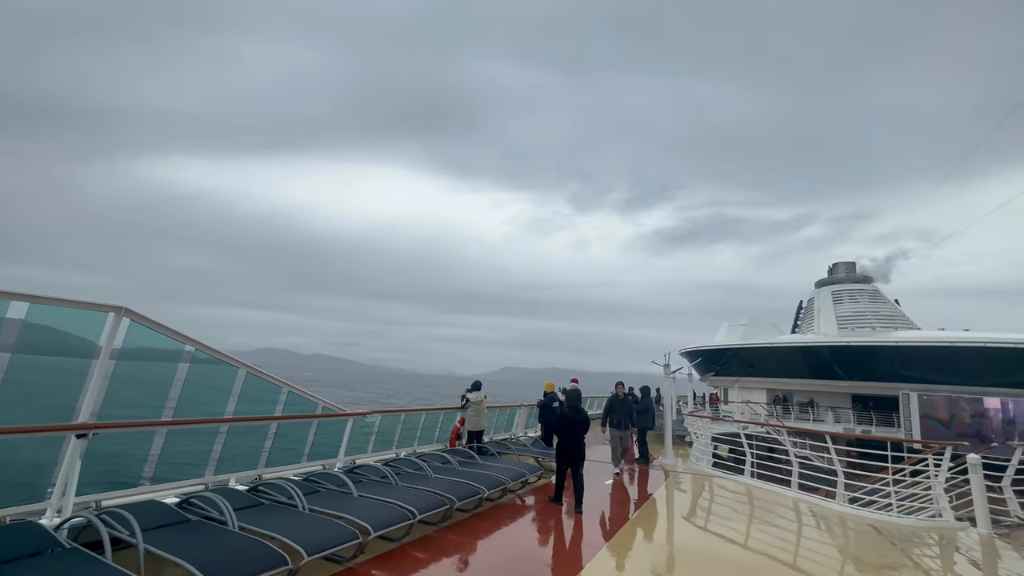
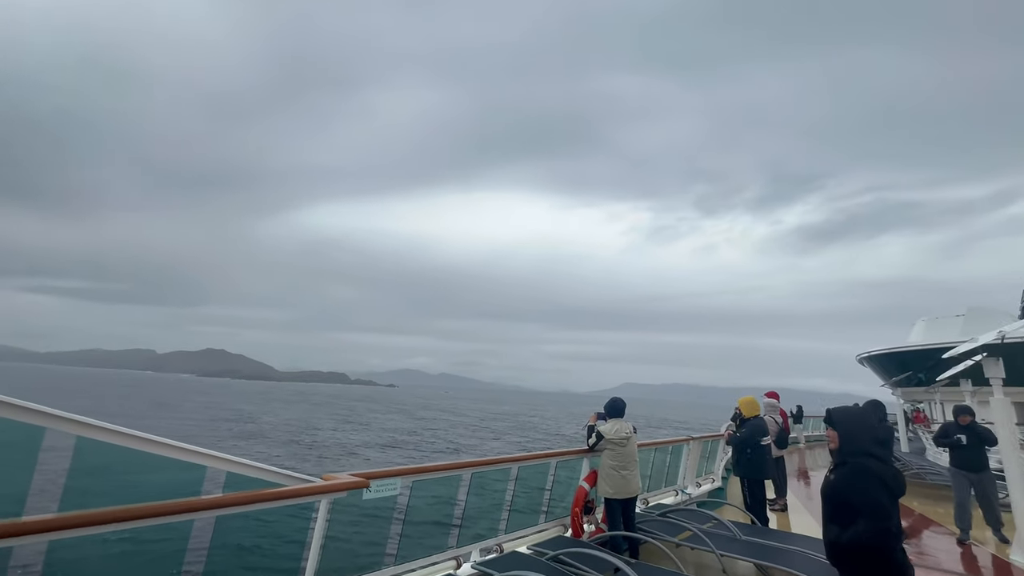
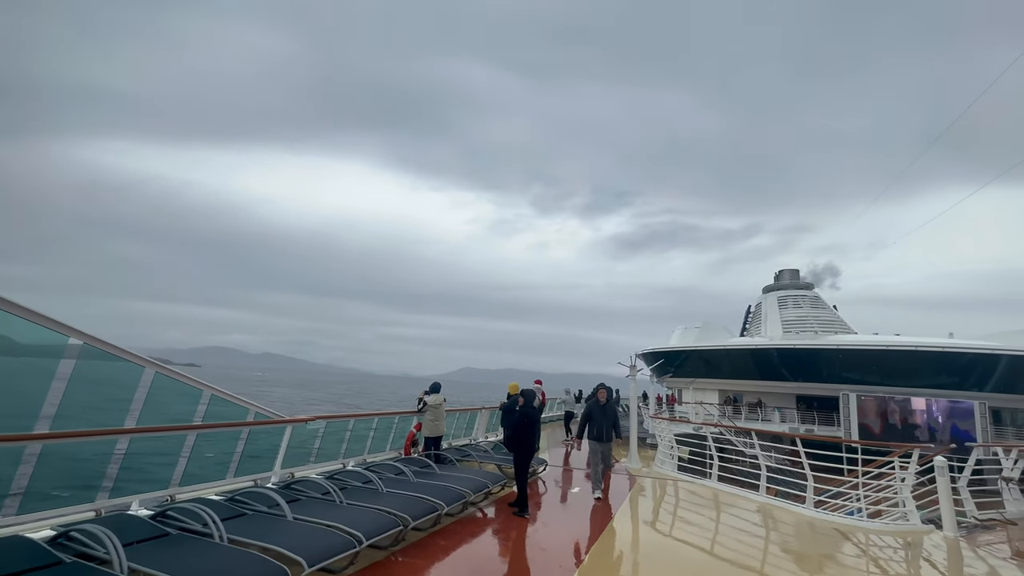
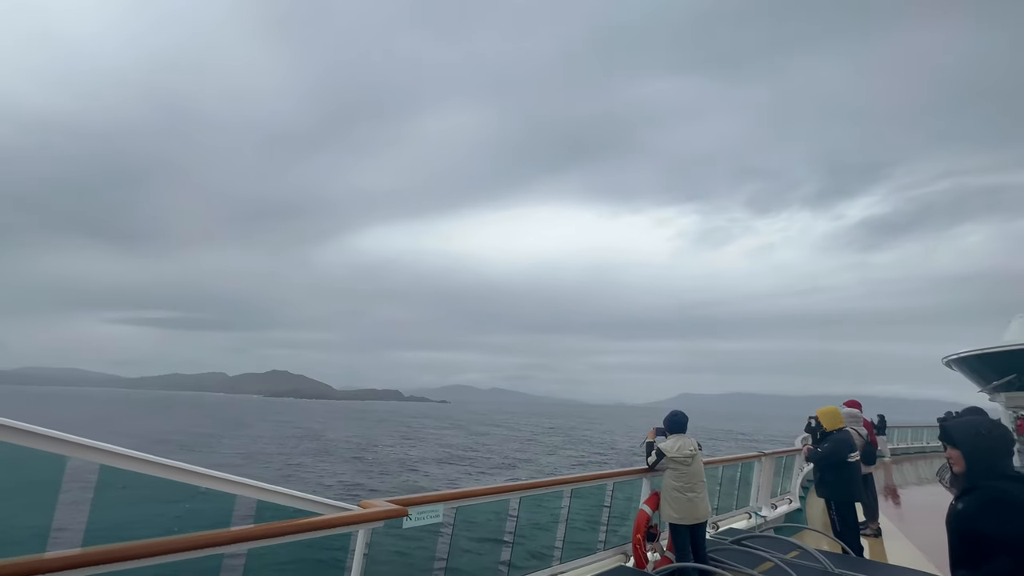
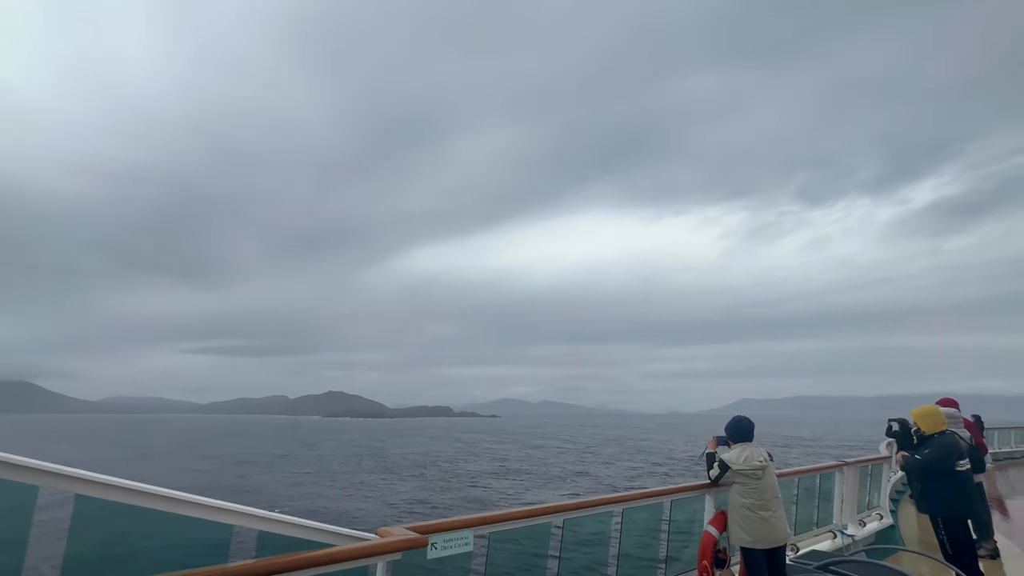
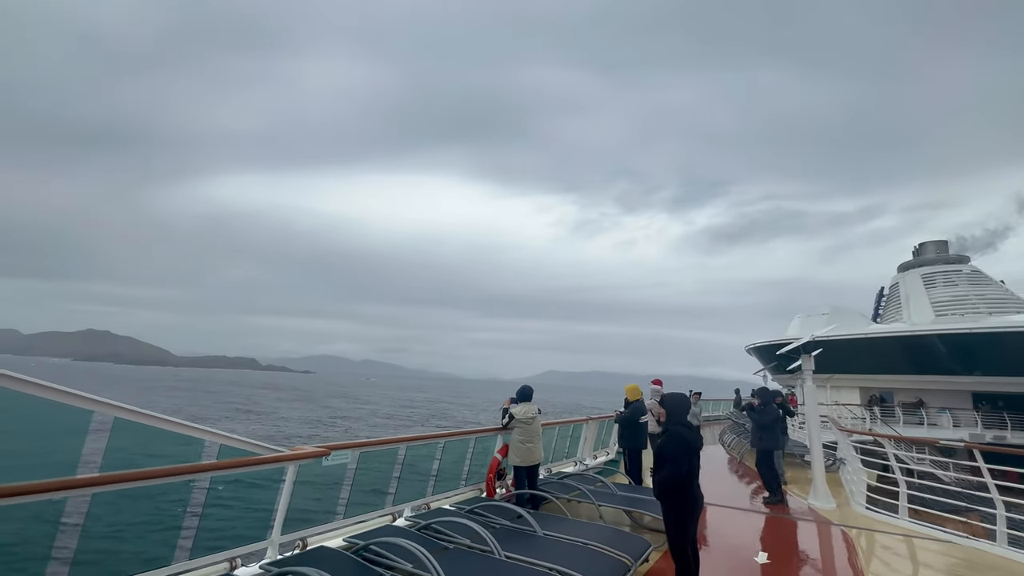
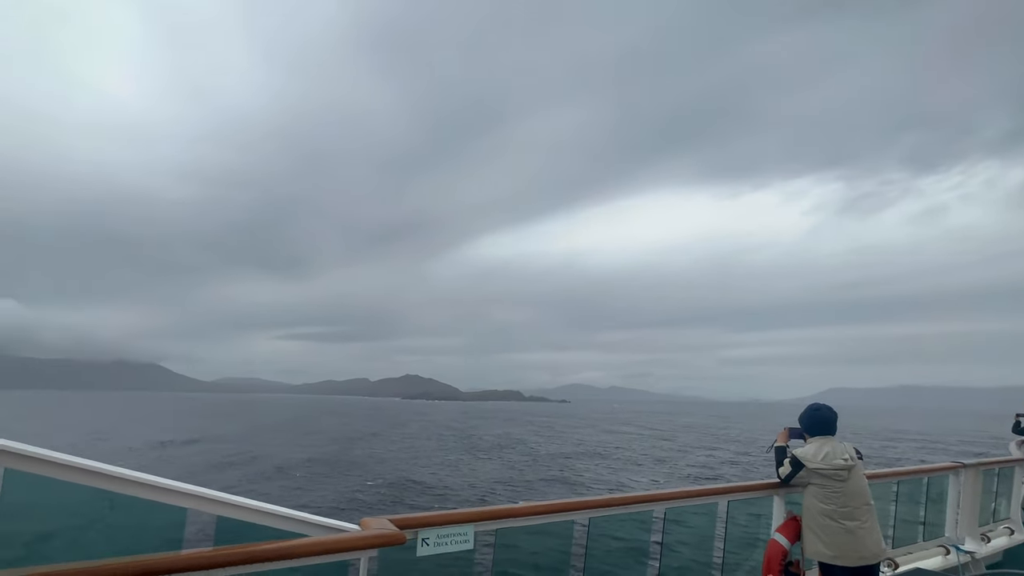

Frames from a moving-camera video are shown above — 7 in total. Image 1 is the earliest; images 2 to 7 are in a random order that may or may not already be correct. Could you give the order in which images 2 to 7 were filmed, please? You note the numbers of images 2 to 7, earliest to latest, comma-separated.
3, 6, 2, 4, 5, 7
